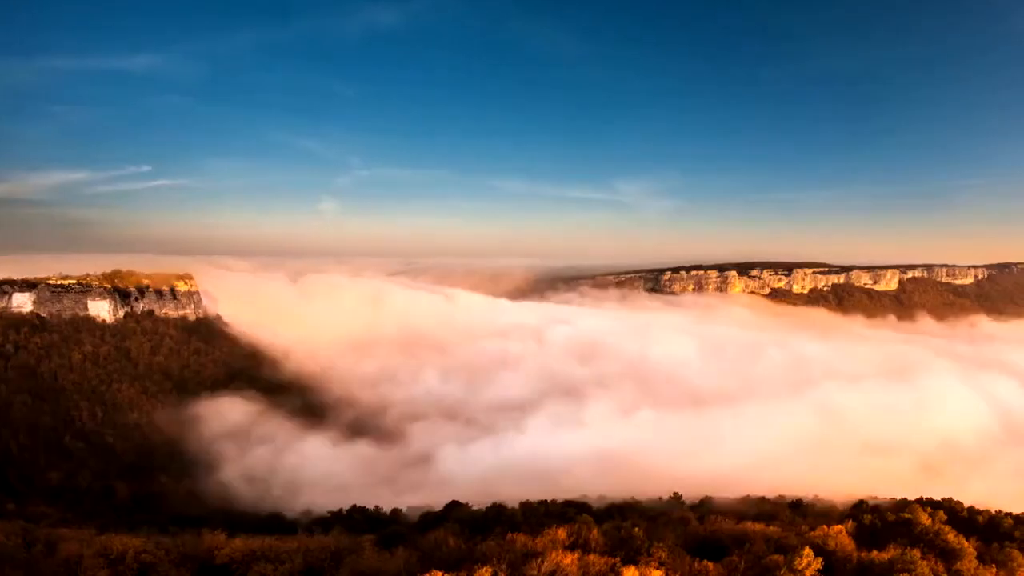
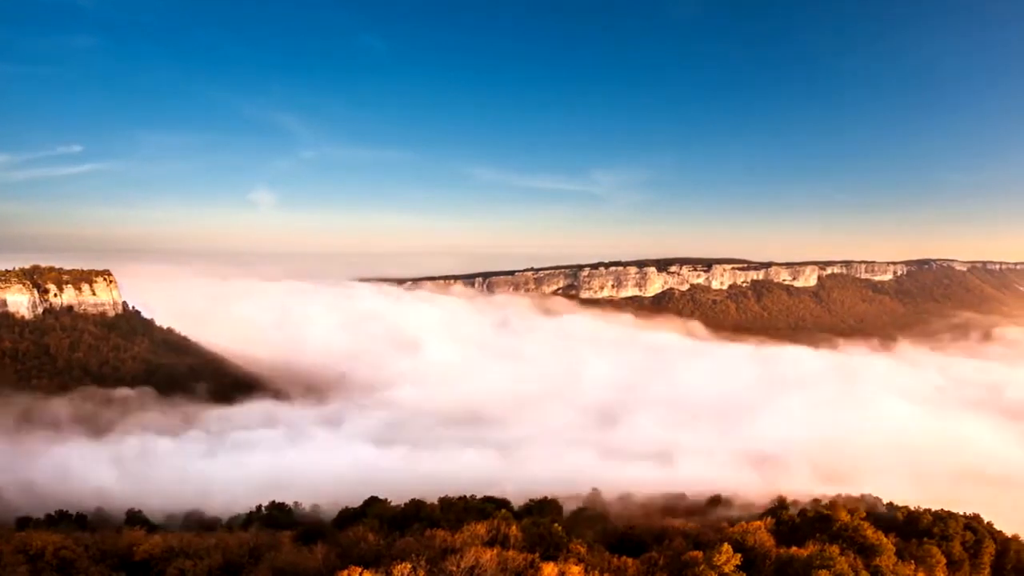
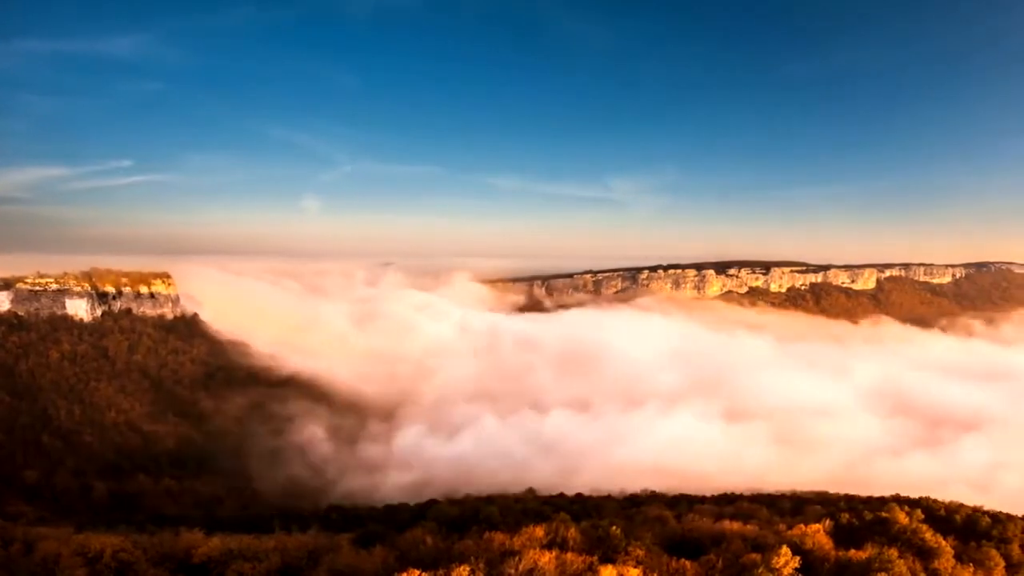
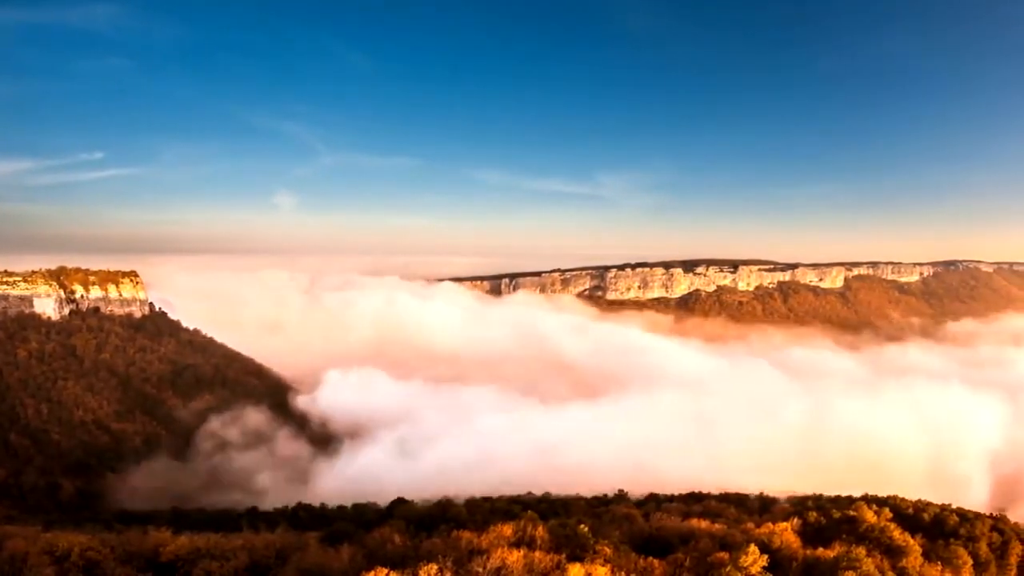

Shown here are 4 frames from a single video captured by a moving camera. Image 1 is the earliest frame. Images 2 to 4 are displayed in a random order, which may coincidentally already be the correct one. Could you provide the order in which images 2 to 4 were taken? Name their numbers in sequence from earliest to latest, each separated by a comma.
3, 4, 2
